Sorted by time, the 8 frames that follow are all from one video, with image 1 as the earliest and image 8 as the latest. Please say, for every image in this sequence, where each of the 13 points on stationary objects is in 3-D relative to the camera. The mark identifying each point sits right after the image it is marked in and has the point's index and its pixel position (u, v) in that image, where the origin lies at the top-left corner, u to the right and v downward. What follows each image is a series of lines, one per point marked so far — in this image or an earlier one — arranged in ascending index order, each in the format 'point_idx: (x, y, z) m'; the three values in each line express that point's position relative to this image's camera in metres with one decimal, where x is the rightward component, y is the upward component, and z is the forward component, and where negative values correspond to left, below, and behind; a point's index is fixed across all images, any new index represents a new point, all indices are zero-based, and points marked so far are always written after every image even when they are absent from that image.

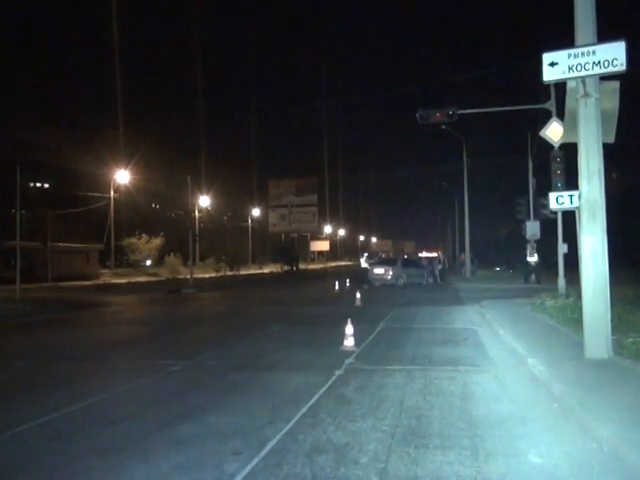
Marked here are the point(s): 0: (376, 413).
0: (+1.1, -3.0, +19.7) m
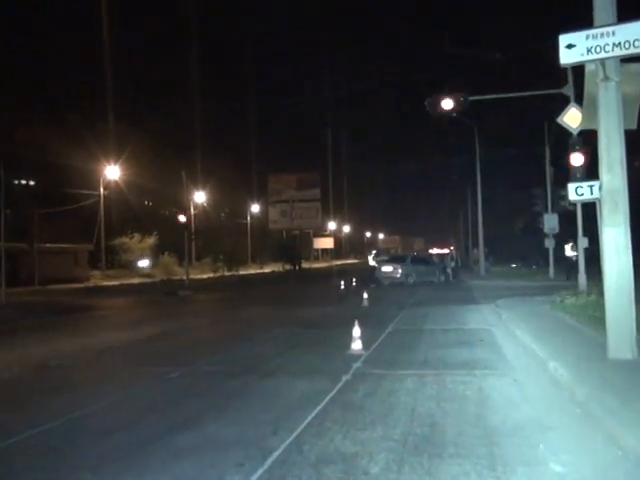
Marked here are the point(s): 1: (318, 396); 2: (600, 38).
0: (+1.1, -2.9, +18.5) m
1: (0.0, -2.8, +19.7) m
2: (+5.1, +3.7, +19.9) m
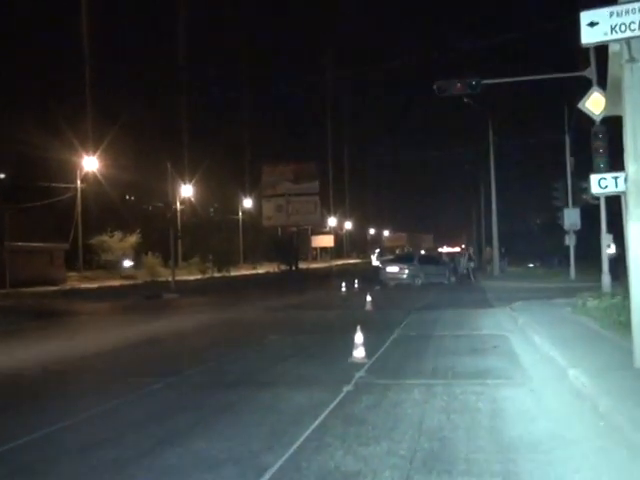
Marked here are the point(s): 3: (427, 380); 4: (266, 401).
0: (+1.1, -2.9, +16.8) m
1: (-0.1, -2.7, +17.9) m
2: (+5.0, +3.7, +18.1) m
3: (+1.9, -2.5, +19.3) m
4: (-0.9, -2.7, +18.3) m
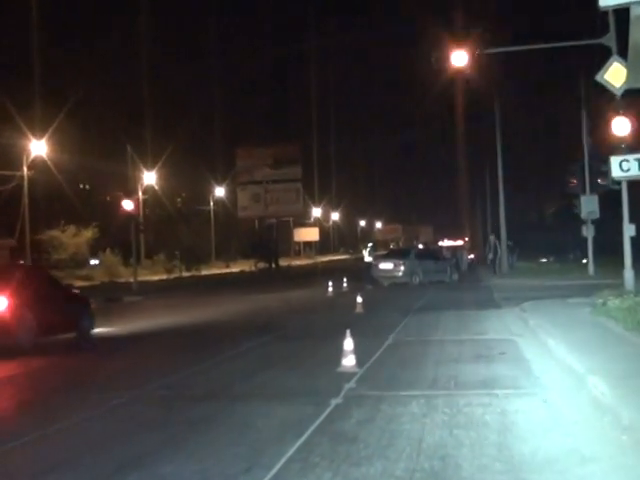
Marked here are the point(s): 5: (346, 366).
0: (+0.9, -2.8, +14.5) m
1: (-0.3, -2.6, +15.6) m
2: (+4.8, +3.9, +15.8) m
3: (+1.7, -2.3, +17.0) m
4: (-1.1, -2.6, +16.0) m
5: (+0.4, -2.1, +18.3) m
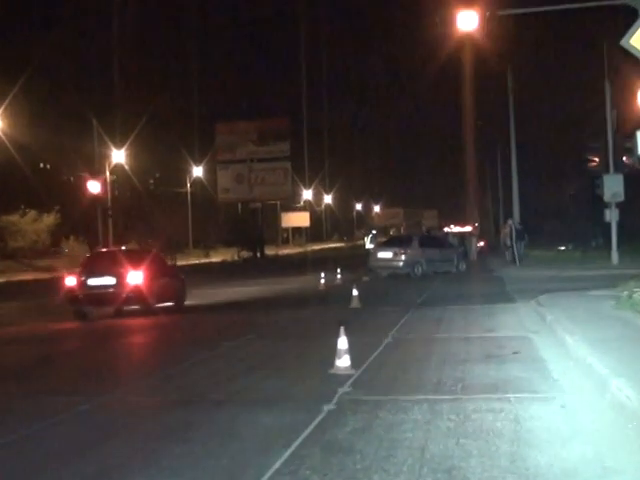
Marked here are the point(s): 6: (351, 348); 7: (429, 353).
0: (+0.7, -2.6, +12.7) m
1: (-0.4, -2.4, +13.9) m
2: (+4.6, +4.0, +14.0) m
3: (+1.5, -2.2, +15.2) m
4: (-1.2, -2.4, +14.2) m
5: (+0.3, -1.9, +16.5) m
6: (+0.5, -1.8, +18.4) m
7: (+1.7, -1.8, +17.8) m
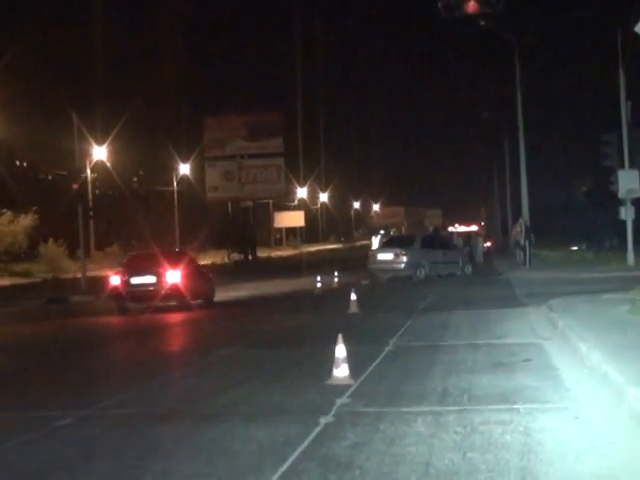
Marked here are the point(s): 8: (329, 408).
0: (+0.7, -2.6, +11.8) m
1: (-0.4, -2.5, +12.9) m
2: (+4.5, +4.1, +13.1) m
3: (+1.5, -2.2, +14.3) m
4: (-1.3, -2.4, +13.3) m
5: (+0.3, -1.9, +15.6) m
6: (+0.5, -1.8, +17.4) m
7: (+1.7, -1.8, +16.8) m
8: (+0.1, -2.2, +14.3) m
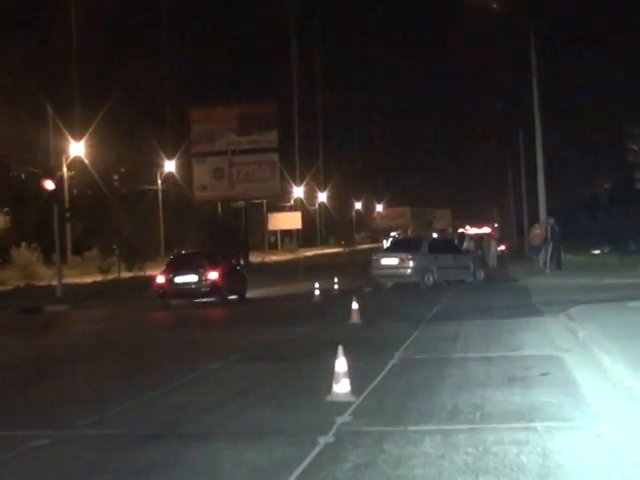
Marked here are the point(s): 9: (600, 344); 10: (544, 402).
0: (+0.7, -2.7, +10.6) m
1: (-0.4, -2.5, +11.8) m
2: (+4.5, +4.0, +11.9) m
3: (+1.5, -2.2, +13.1) m
4: (-1.3, -2.5, +12.2) m
5: (+0.3, -2.0, +14.4) m
6: (+0.5, -1.9, +16.3) m
7: (+1.7, -1.9, +15.7) m
8: (+0.1, -2.2, +13.1) m
9: (+4.0, -1.5, +16.3) m
10: (+2.8, -2.0, +13.9) m
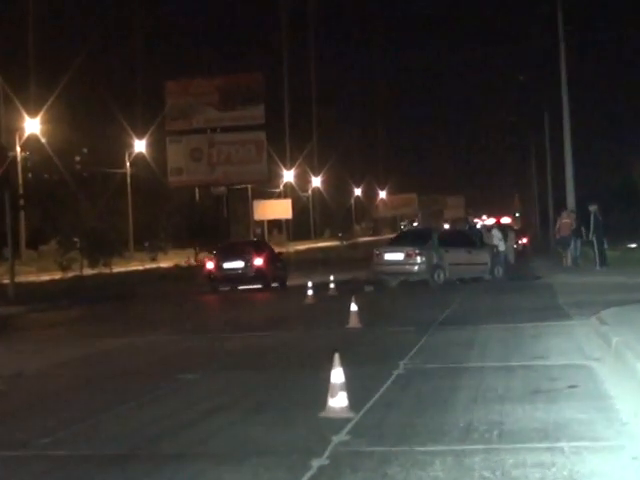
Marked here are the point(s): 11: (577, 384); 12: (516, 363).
0: (+0.6, -2.6, +9.0) m
1: (-0.5, -2.4, +10.1) m
2: (+4.5, +4.1, +10.3) m
3: (+1.4, -2.1, +11.5) m
4: (-1.4, -2.4, +10.5) m
5: (+0.2, -1.9, +12.7) m
6: (+0.4, -1.8, +14.6) m
7: (+1.6, -1.8, +14.0) m
8: (0.0, -2.1, +11.5) m
9: (+4.0, -1.5, +14.6) m
10: (+2.7, -1.9, +12.2) m
11: (+3.1, -1.7, +13.9) m
12: (+2.7, -1.6, +15.6) m
